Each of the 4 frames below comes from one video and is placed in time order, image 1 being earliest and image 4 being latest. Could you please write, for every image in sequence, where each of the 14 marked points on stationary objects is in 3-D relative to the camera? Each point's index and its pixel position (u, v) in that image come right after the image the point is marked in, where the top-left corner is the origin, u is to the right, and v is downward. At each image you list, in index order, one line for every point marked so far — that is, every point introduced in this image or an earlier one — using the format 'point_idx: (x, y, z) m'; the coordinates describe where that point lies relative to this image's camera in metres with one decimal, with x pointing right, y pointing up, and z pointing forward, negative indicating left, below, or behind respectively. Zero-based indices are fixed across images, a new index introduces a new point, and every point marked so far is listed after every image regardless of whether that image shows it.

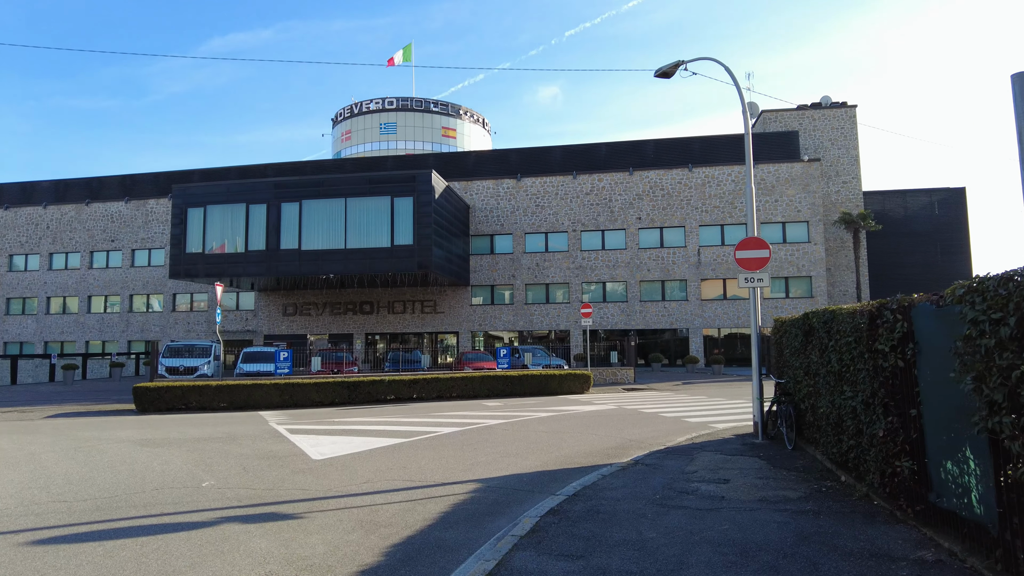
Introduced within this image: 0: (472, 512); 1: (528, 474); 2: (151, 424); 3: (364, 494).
0: (-0.4, -2.4, +6.7) m
1: (+0.2, -2.5, +8.7) m
2: (-8.5, -3.2, +15.0) m
3: (-1.8, -2.5, +7.7) m
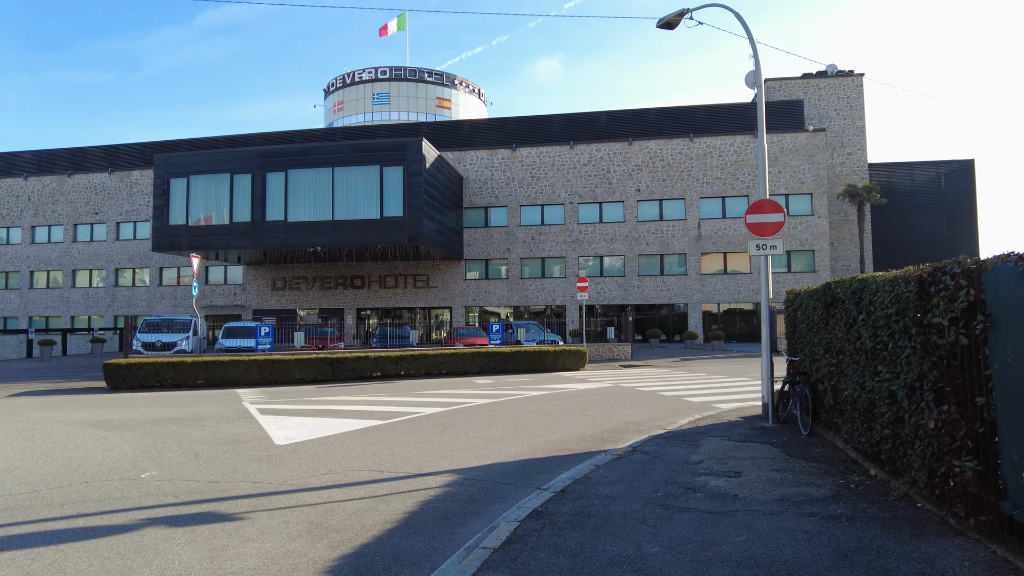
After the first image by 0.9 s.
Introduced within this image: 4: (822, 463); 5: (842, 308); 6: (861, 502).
0: (-0.6, -2.0, +5.8) m
1: (0.0, -2.1, +7.7) m
2: (-8.7, -2.5, +14.1) m
3: (-2.0, -2.1, +6.7) m
4: (+3.3, -1.9, +6.9) m
5: (+3.6, -0.2, +7.0) m
6: (+2.8, -1.7, +5.2) m
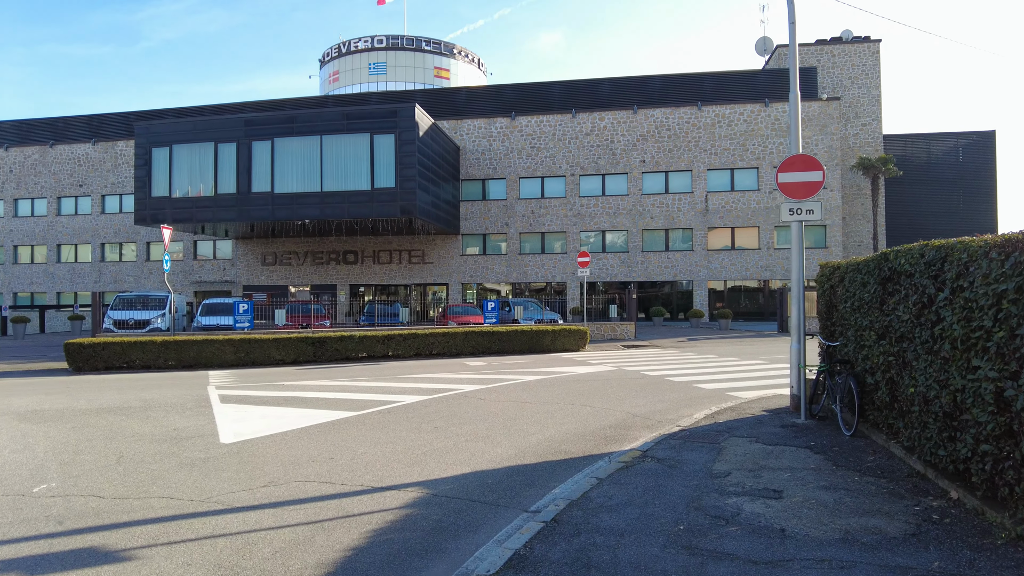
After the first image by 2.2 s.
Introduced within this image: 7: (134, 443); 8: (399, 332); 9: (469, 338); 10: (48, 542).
0: (-0.8, -1.8, +4.4) m
1: (-0.2, -1.8, +6.3) m
2: (-8.9, -2.0, +12.7) m
3: (-2.2, -1.8, +5.3) m
4: (+3.2, -1.6, +5.5) m
5: (+3.5, 0.0, +5.6) m
6: (+2.7, -1.5, +3.8) m
7: (-4.6, -1.9, +7.8) m
8: (-3.4, -1.3, +19.3) m
9: (-1.3, -1.5, +19.8) m
10: (-3.3, -1.8, +4.6) m
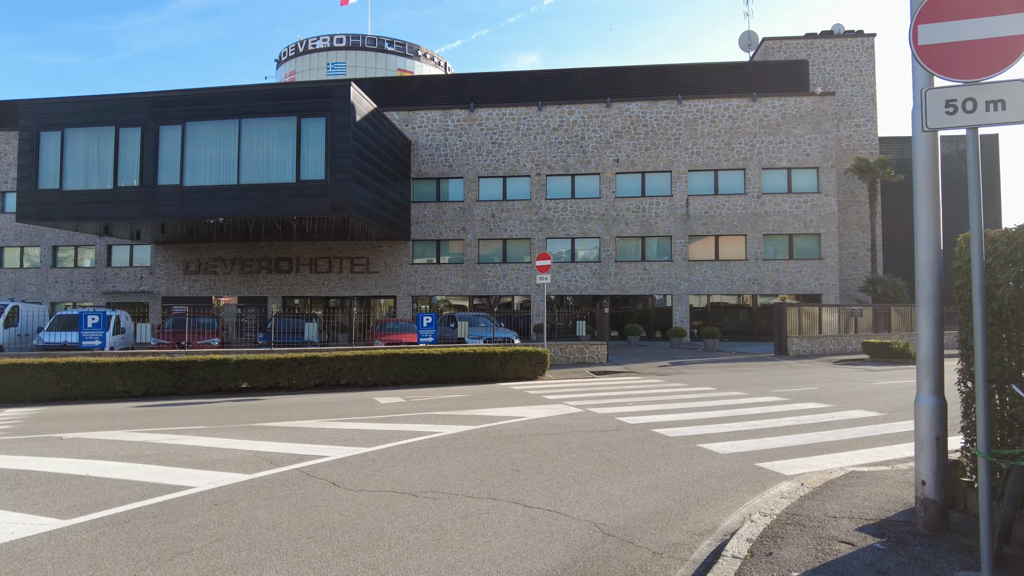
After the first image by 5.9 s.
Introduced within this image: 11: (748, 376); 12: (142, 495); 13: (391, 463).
0: (-1.7, -1.6, -0.3) m
1: (-1.1, -1.7, +1.7) m
2: (-10.1, -1.9, +7.7) m
3: (-3.1, -1.6, +0.6) m
4: (+2.2, -1.5, +1.0) m
5: (+2.5, +0.2, +1.1) m
6: (+1.8, -1.4, -0.7) m
7: (-5.6, -1.7, +2.9) m
8: (-4.9, -1.5, +14.5) m
9: (-2.8, -1.7, +15.1) m
10: (-4.2, -1.6, -0.2) m
11: (+6.2, -2.2, +16.7) m
12: (-3.4, -1.9, +5.8) m
13: (-1.3, -1.8, +6.8) m
